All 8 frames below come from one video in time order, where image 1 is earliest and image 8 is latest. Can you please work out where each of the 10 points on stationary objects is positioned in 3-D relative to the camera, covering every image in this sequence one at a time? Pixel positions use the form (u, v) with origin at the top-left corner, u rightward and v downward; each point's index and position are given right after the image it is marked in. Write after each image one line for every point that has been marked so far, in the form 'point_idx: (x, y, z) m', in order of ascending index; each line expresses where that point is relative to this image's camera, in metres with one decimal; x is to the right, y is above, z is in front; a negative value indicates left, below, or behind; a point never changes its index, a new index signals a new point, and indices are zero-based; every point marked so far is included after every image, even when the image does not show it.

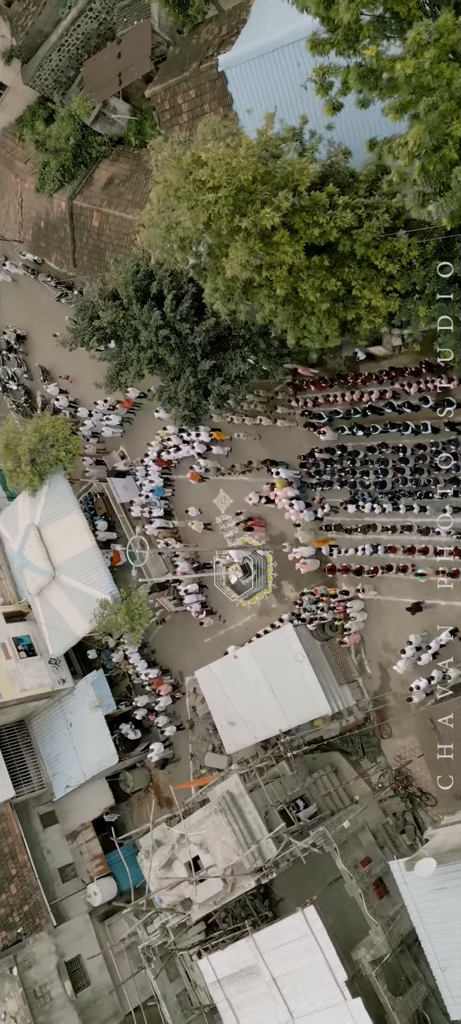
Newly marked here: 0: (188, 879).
0: (-0.9, -7.8, +13.9) m
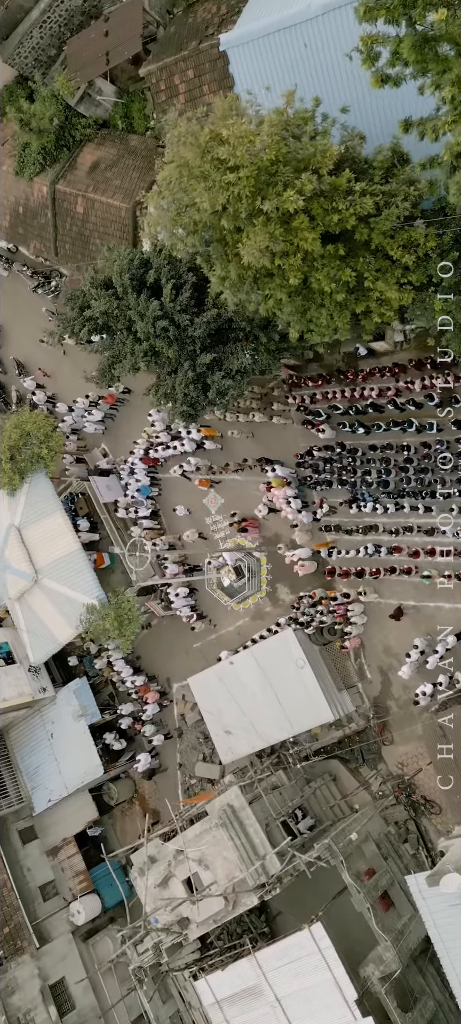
0: (-0.9, -7.8, +13.2) m
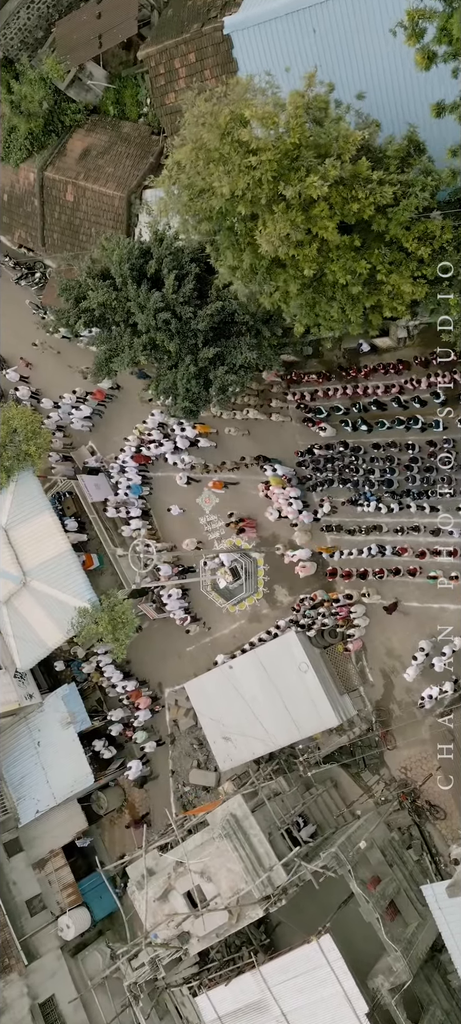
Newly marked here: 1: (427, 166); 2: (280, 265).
0: (-0.8, -7.8, +12.7) m
1: (+3.1, +5.4, +10.1) m
2: (+0.8, +4.0, +10.5) m
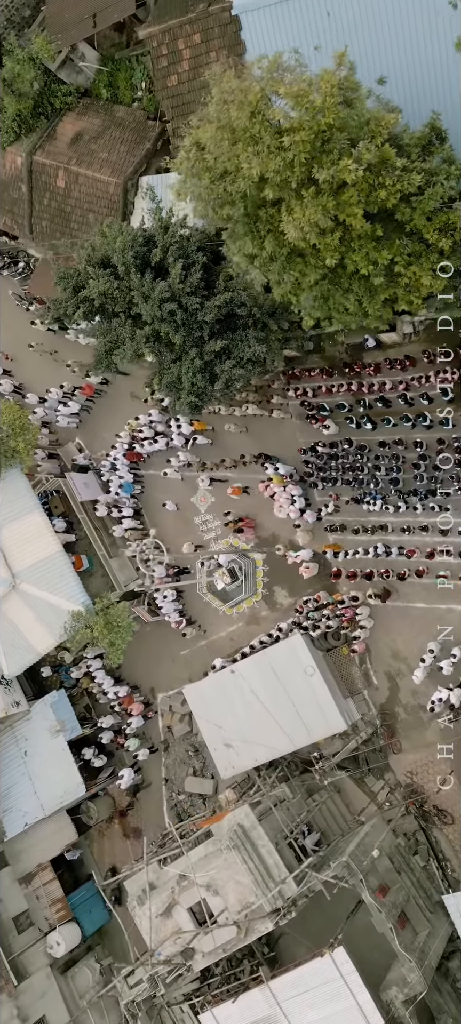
0: (-0.7, -7.8, +12.2) m
1: (+3.3, +5.4, +9.8) m
2: (+1.1, +4.0, +10.1) m
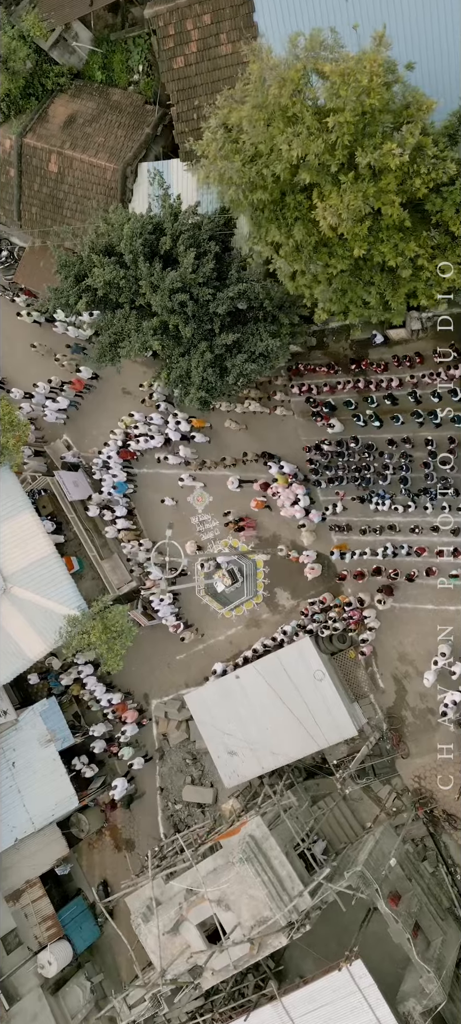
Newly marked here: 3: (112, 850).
0: (-0.5, -7.8, +11.7) m
1: (+3.7, +5.4, +9.6) m
2: (+1.4, +4.0, +9.7) m
3: (-3.1, -8.8, +16.9) m
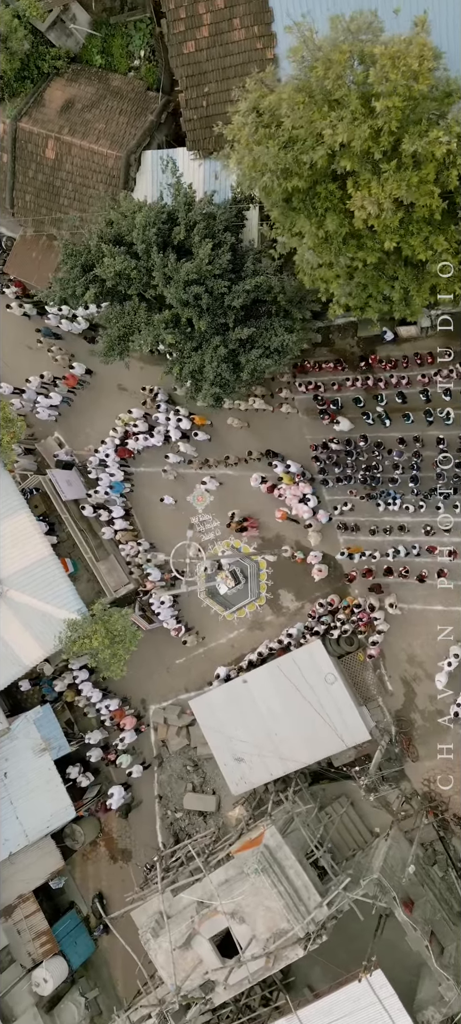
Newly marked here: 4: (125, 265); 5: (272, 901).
0: (-0.2, -7.8, +11.4) m
1: (+4.1, +5.4, +9.4) m
2: (+1.8, +4.0, +9.4) m
3: (-3.1, -8.8, +16.4) m
4: (-1.8, +4.3, +11.2) m
5: (+0.7, -6.7, +11.3) m
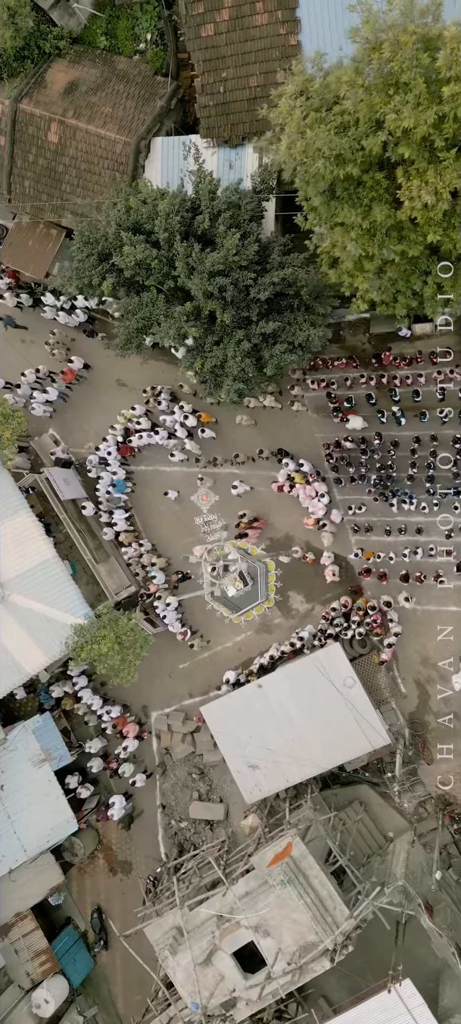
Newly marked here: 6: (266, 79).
0: (+0.2, -7.8, +11.0) m
1: (+4.6, +5.4, +9.3) m
2: (+2.3, +4.0, +9.2) m
3: (-3.0, -8.8, +15.9) m
4: (-1.4, +4.3, +10.7) m
5: (+1.1, -6.7, +10.9) m
6: (+0.6, +7.8, +11.7) m
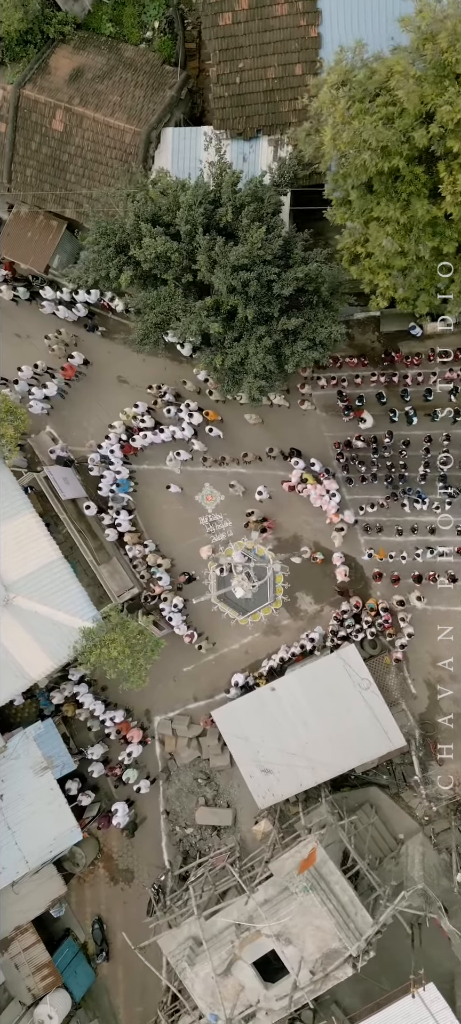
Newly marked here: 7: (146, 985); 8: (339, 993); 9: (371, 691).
0: (+0.5, -7.8, +10.8) m
1: (+5.0, +5.4, +9.3) m
2: (+2.7, +4.0, +9.0) m
3: (-2.9, -8.8, +15.5) m
4: (-1.0, +4.3, +10.4) m
5: (+1.5, -6.7, +10.7) m
6: (+0.9, +7.8, +11.4) m
7: (-1.9, -10.9, +15.0) m
8: (+2.2, -9.6, +13.1) m
9: (+2.7, -3.4, +12.5) m
